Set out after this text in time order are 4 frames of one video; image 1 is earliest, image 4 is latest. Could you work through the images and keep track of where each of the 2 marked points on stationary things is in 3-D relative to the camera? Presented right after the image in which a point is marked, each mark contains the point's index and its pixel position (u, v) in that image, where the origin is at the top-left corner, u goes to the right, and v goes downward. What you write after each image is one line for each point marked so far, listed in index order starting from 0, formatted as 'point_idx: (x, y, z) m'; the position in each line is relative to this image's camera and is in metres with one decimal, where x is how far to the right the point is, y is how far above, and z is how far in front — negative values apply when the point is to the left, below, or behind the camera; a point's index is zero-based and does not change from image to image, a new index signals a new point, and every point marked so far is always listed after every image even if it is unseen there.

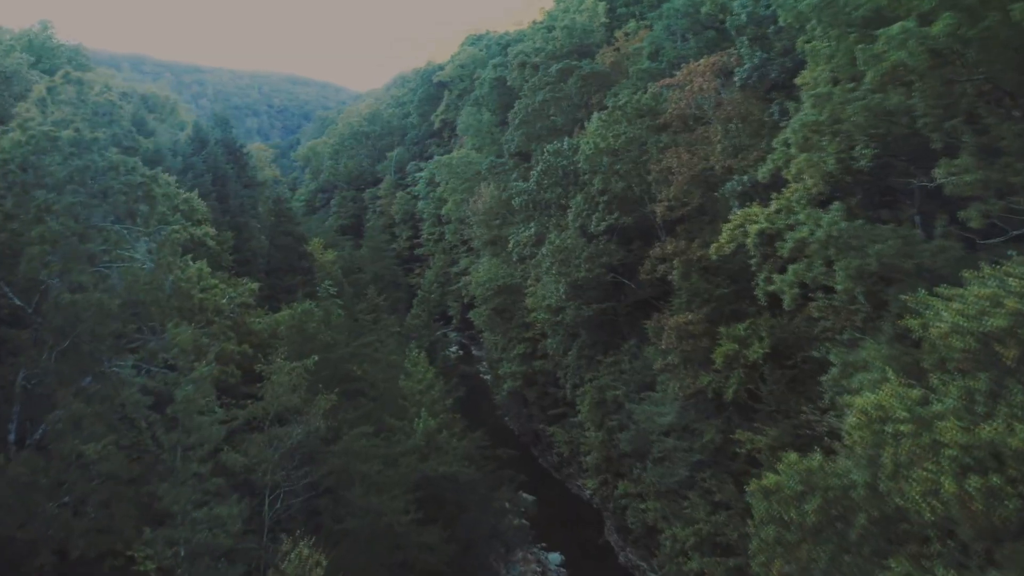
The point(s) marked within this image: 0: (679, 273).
0: (+3.0, +0.3, +18.0) m
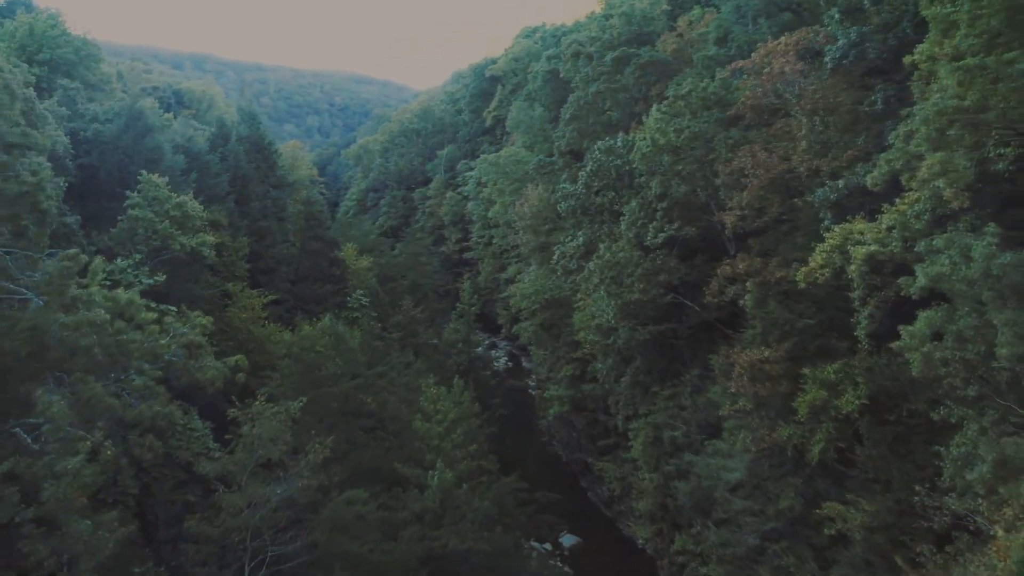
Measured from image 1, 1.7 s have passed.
0: (+3.5, -0.2, +14.7) m
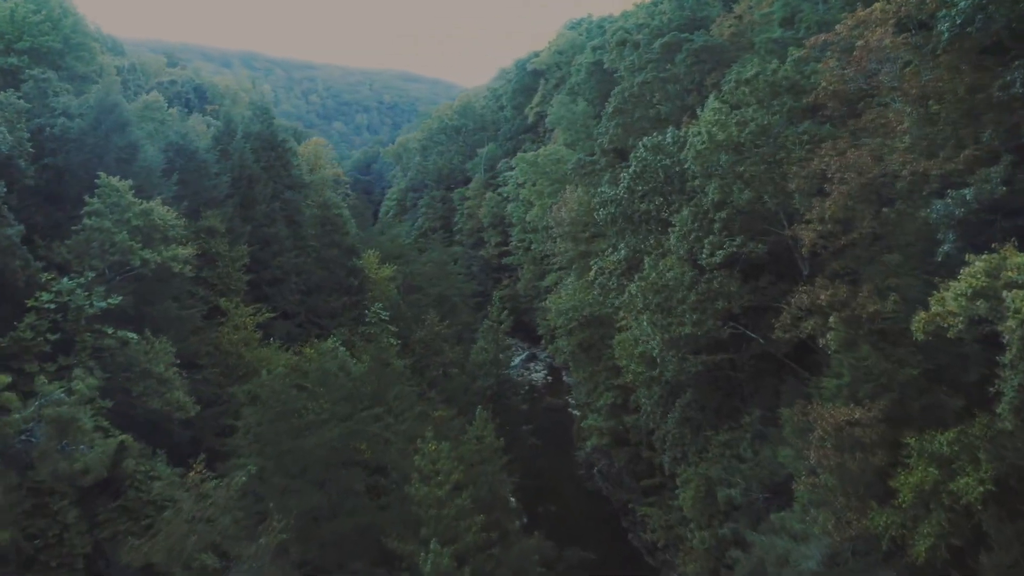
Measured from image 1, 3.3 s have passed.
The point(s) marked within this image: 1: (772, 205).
0: (+3.7, -0.6, +11.4) m
1: (+3.6, +1.2, +14.0) m
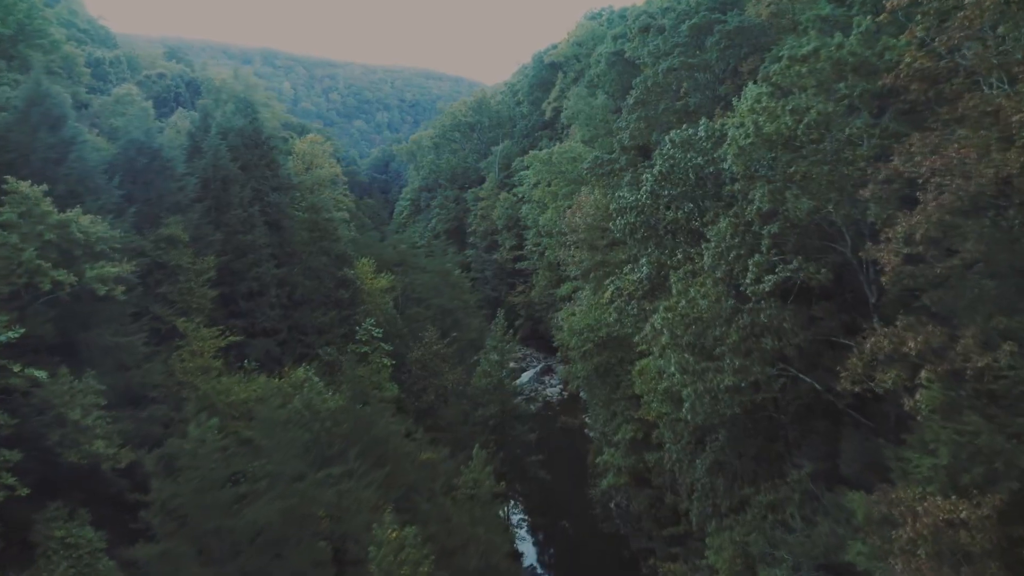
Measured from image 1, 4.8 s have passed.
0: (+3.5, -1.0, +8.4) m
1: (+3.5, +0.8, +11.0) m
